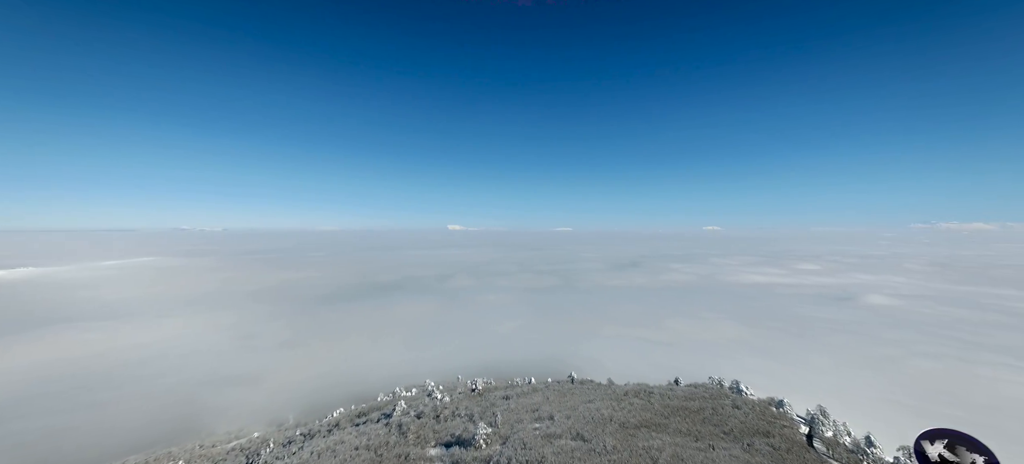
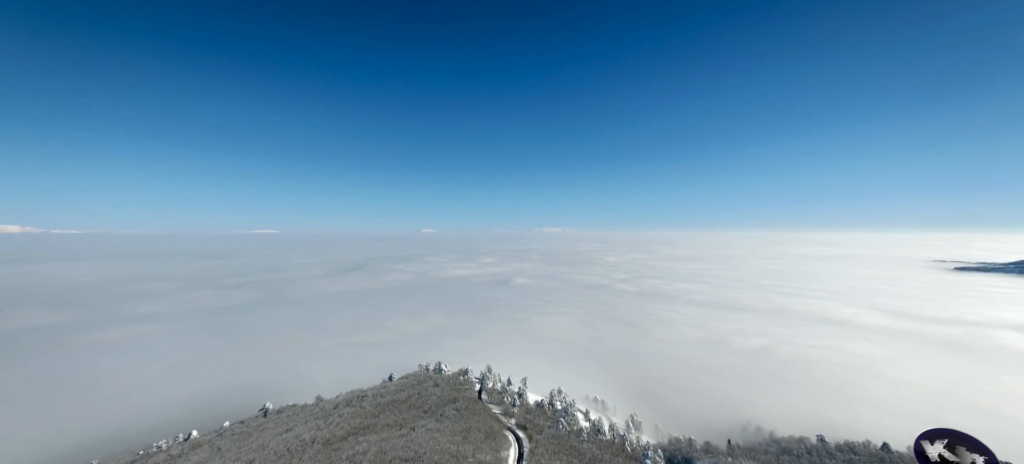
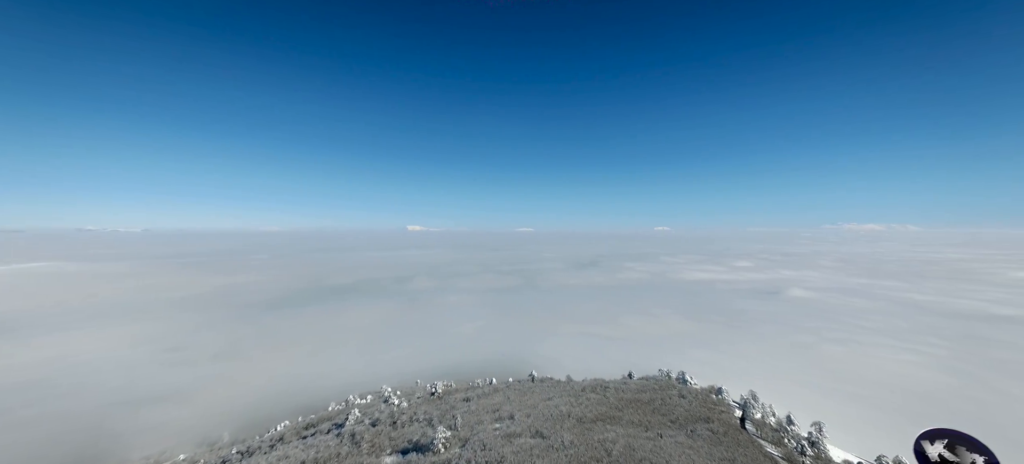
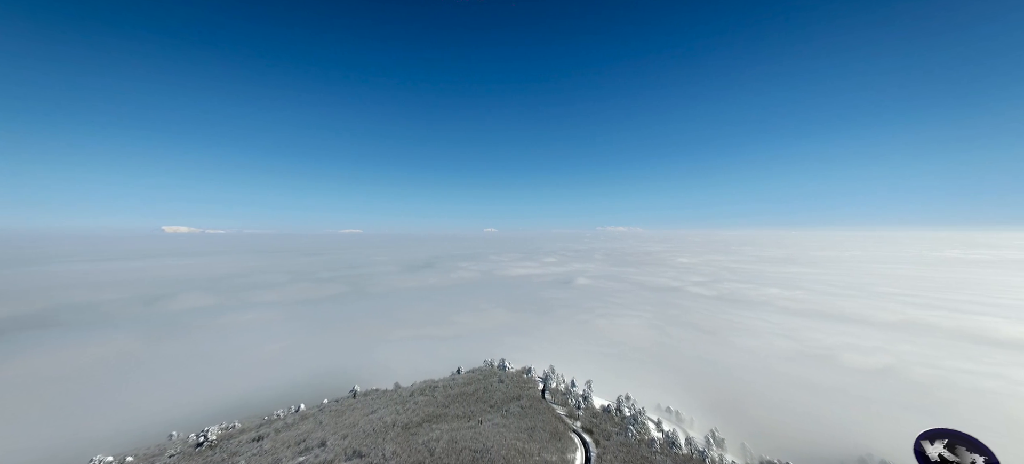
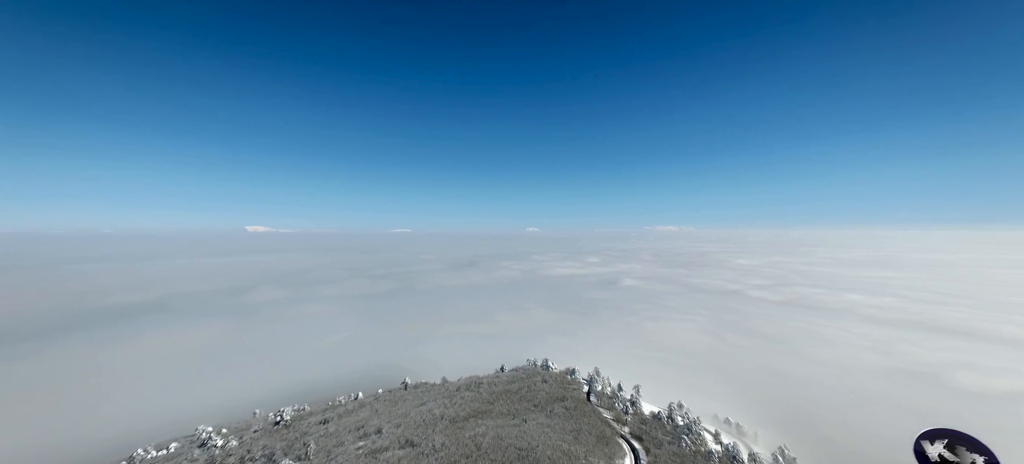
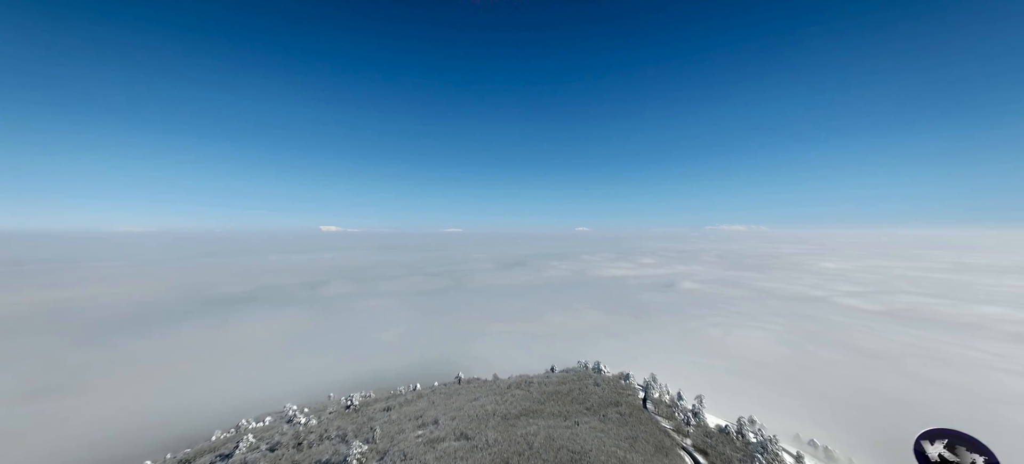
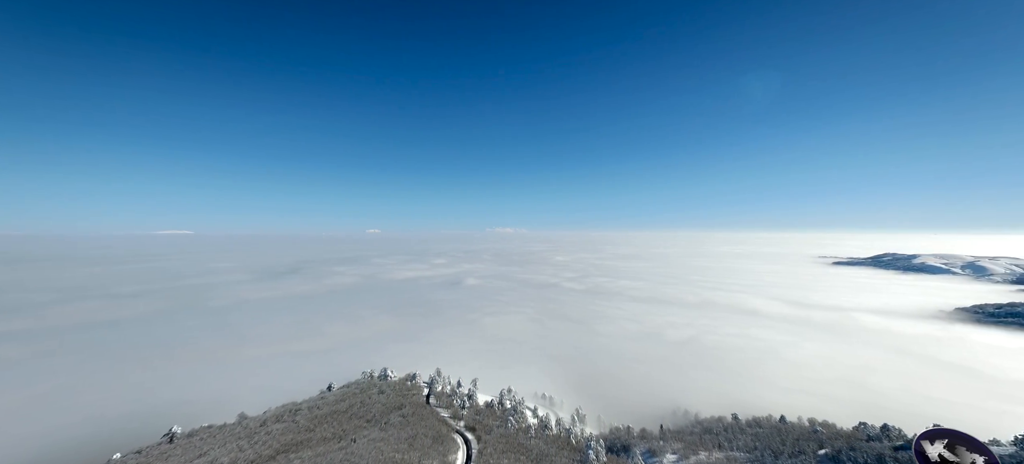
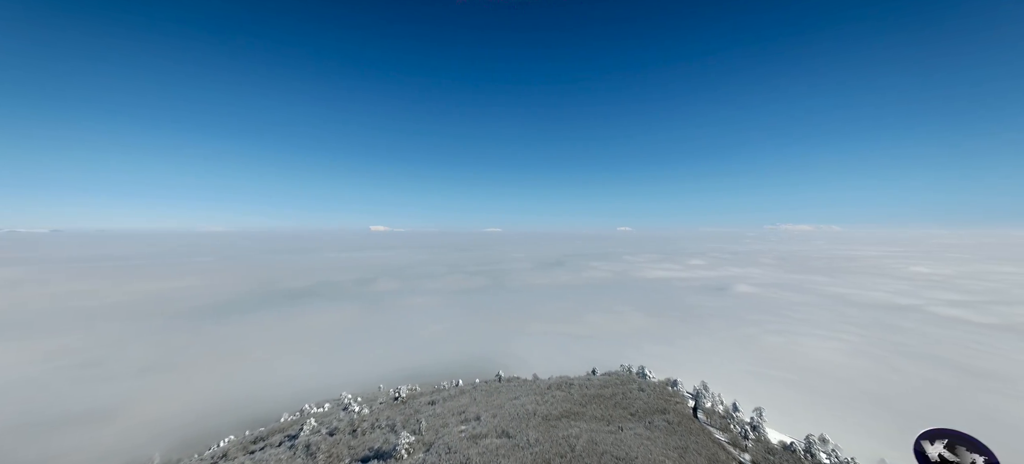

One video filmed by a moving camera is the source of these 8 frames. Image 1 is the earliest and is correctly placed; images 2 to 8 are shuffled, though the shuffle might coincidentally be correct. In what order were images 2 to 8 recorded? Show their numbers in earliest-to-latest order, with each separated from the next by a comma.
3, 8, 6, 5, 4, 2, 7
